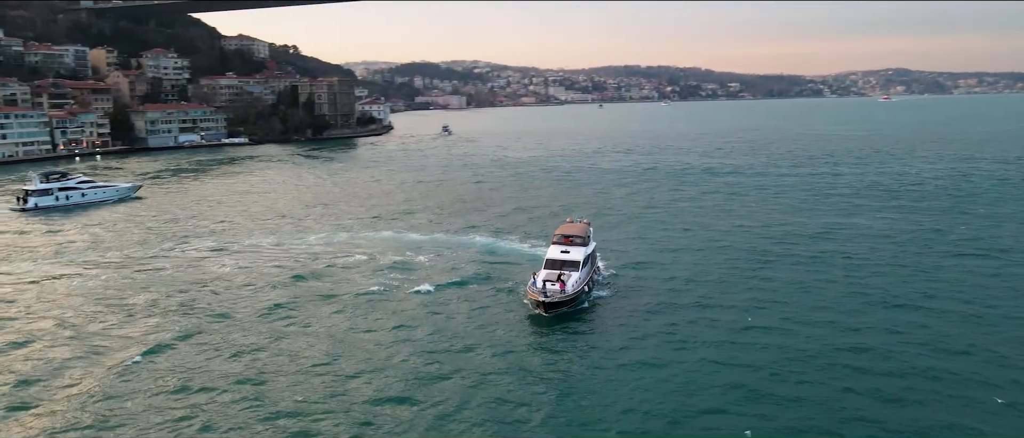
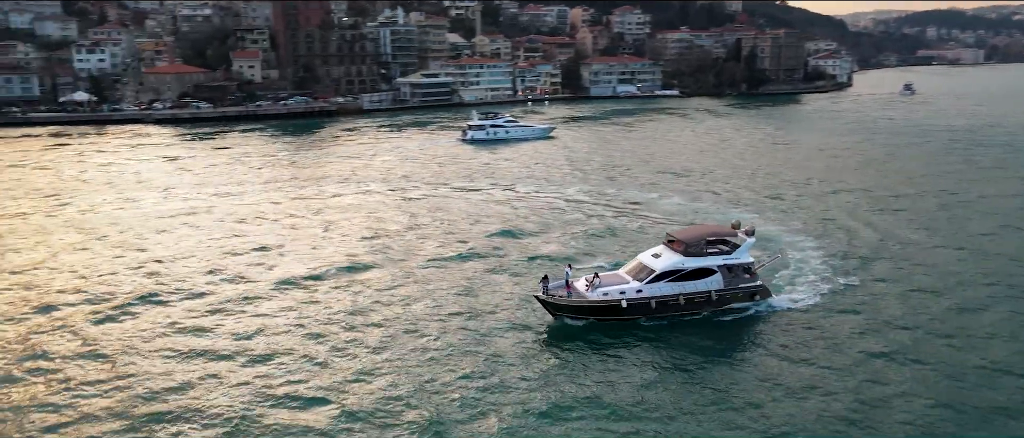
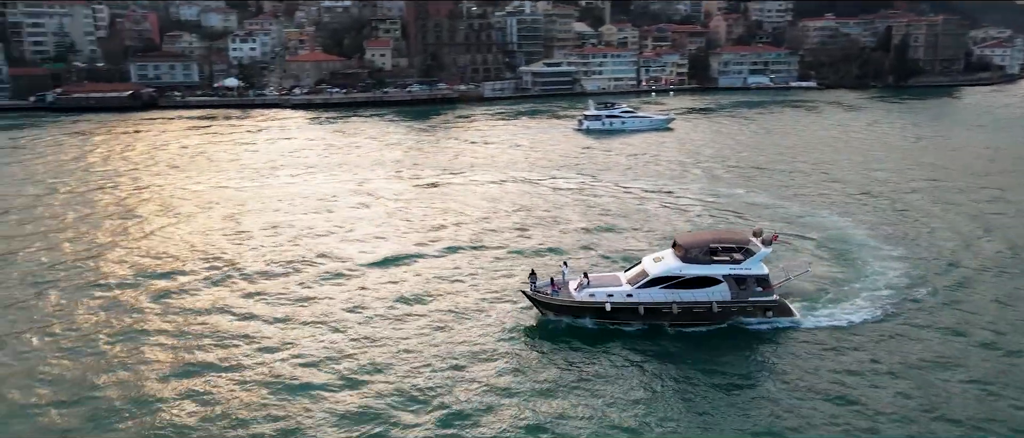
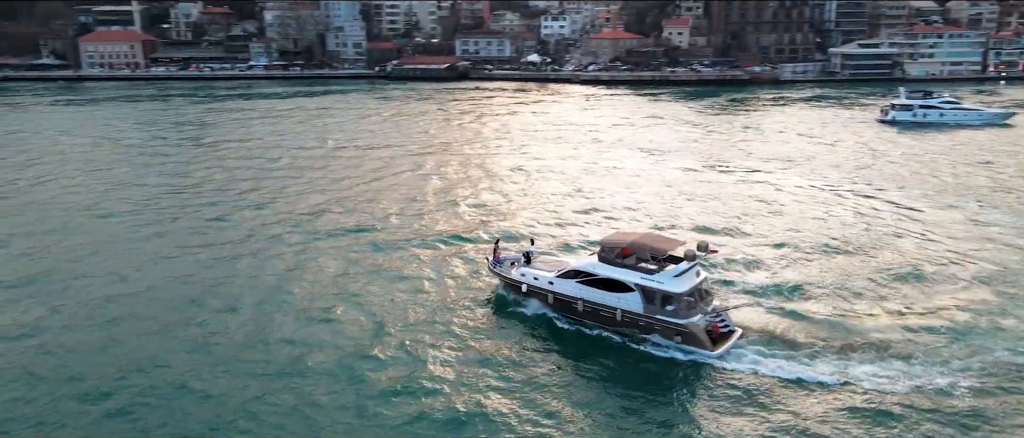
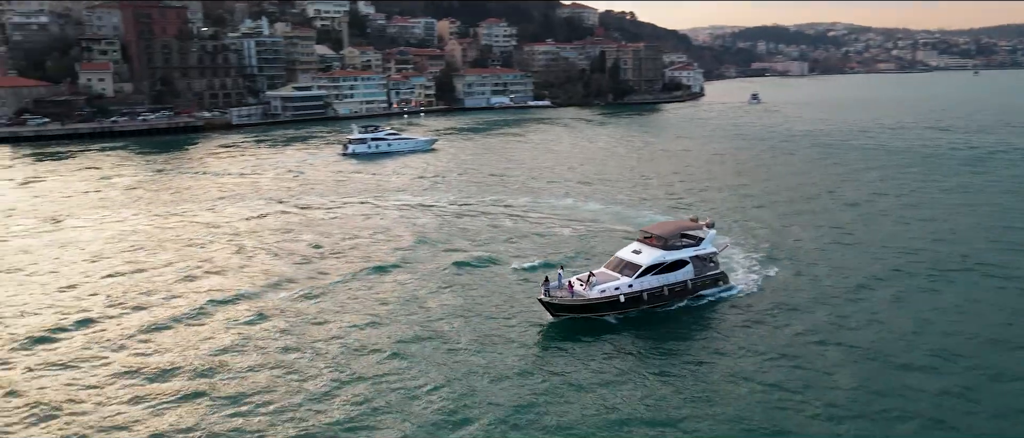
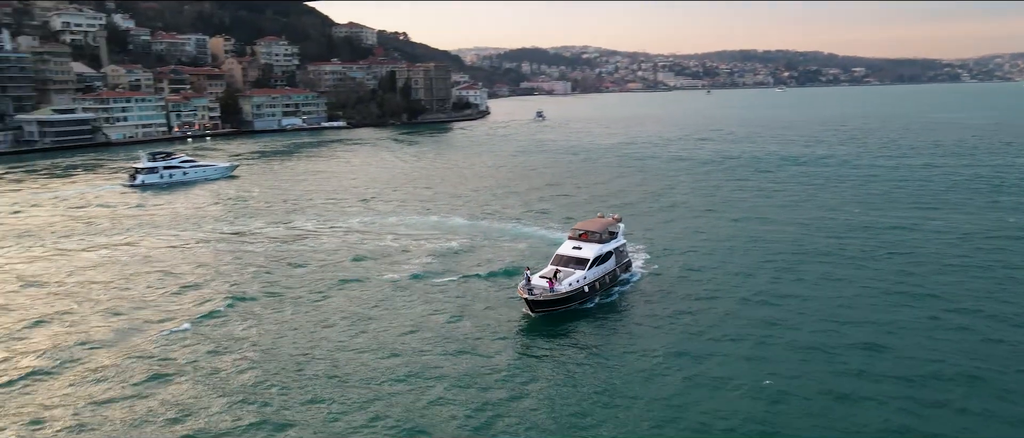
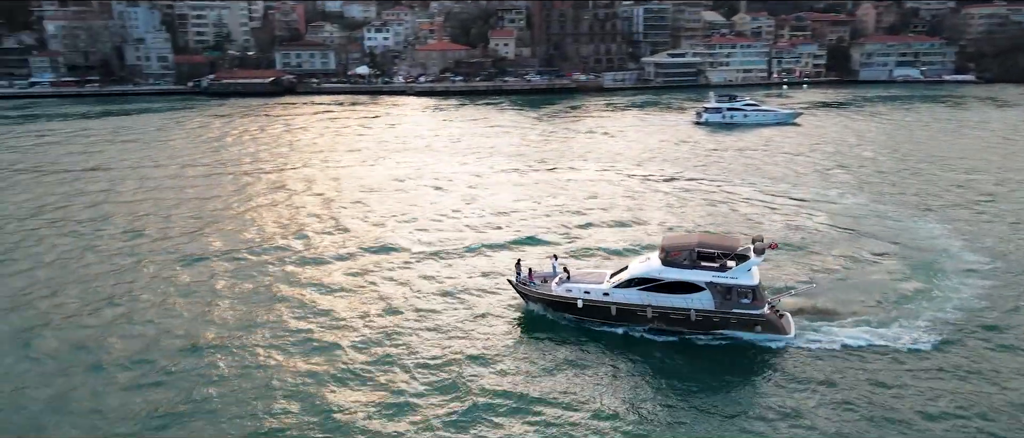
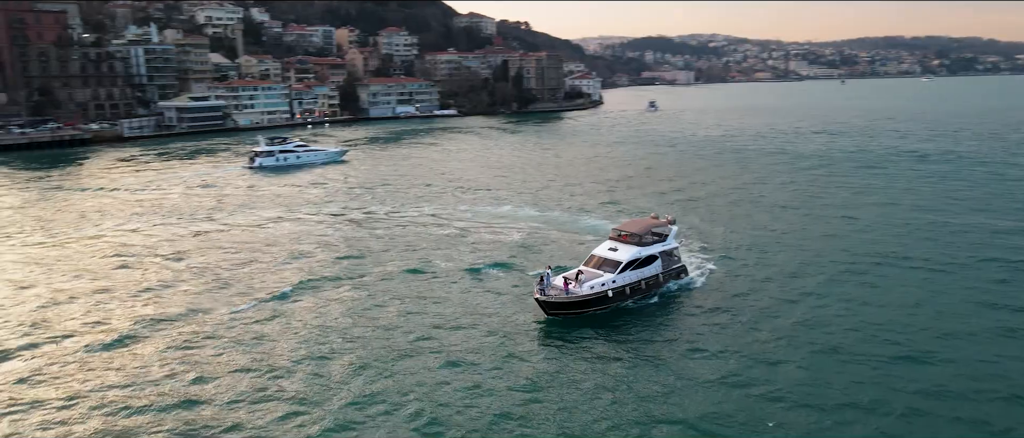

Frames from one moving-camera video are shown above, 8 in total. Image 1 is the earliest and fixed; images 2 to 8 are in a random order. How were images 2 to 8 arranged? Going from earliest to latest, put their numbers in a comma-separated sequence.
6, 8, 5, 2, 3, 7, 4
